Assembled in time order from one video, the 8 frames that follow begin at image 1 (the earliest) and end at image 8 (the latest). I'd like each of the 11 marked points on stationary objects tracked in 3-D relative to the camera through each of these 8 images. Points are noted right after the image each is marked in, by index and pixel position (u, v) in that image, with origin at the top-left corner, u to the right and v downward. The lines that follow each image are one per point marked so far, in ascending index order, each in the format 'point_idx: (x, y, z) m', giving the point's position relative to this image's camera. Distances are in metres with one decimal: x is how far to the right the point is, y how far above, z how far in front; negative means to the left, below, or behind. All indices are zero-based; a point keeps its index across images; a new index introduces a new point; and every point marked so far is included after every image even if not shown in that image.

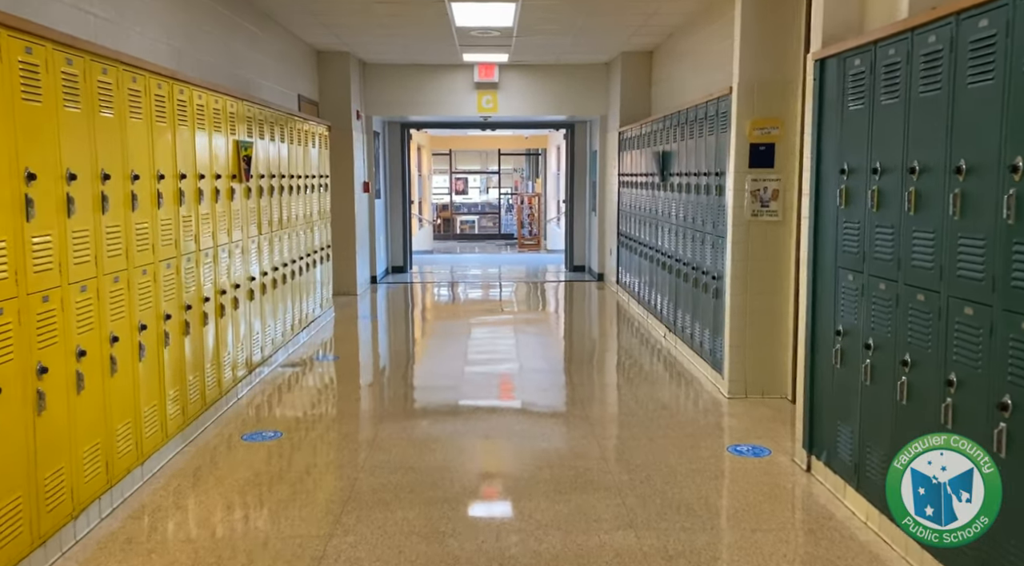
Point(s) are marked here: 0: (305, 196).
0: (-1.8, +0.7, +7.7) m
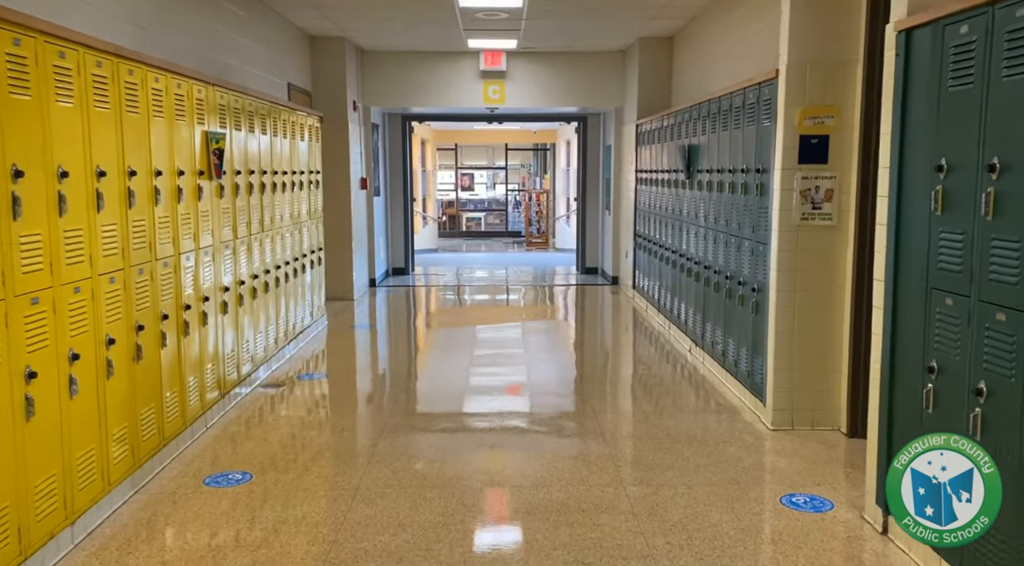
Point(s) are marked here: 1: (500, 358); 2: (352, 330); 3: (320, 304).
0: (-1.8, +0.7, +6.9) m
1: (-0.1, -0.6, +7.5) m
2: (-1.5, -0.4, +8.3) m
3: (-1.8, -0.2, +8.1) m
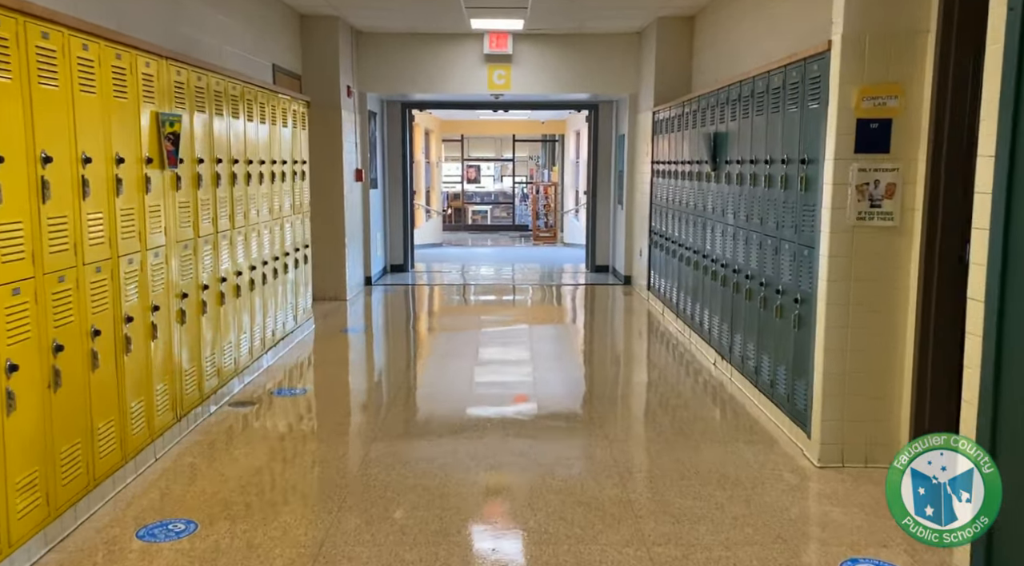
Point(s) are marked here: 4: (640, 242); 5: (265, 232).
0: (-1.7, +0.7, +6.2) m
1: (-0.1, -0.6, +6.8) m
2: (-1.5, -0.4, +7.6) m
3: (-1.8, -0.2, +7.4) m
4: (+1.4, +0.4, +9.6) m
5: (-1.8, +0.4, +6.2) m
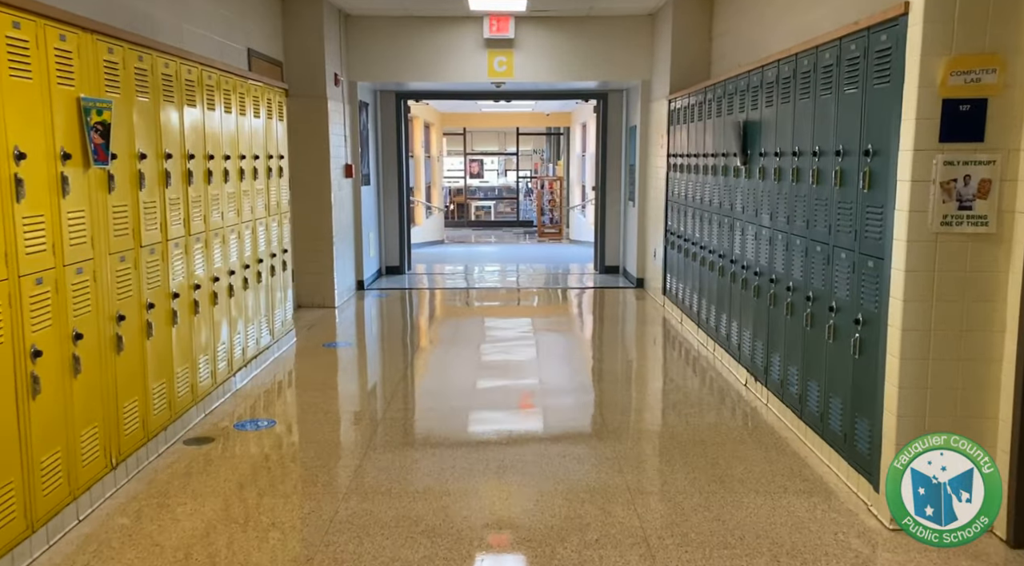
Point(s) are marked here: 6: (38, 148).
0: (-1.7, +0.6, +5.5) m
1: (-0.1, -0.7, +6.0) m
2: (-1.5, -0.5, +6.9) m
3: (-1.7, -0.3, +6.7) m
4: (+1.4, +0.4, +8.8) m
5: (-1.7, +0.3, +5.5) m
6: (-1.8, +0.5, +3.4) m
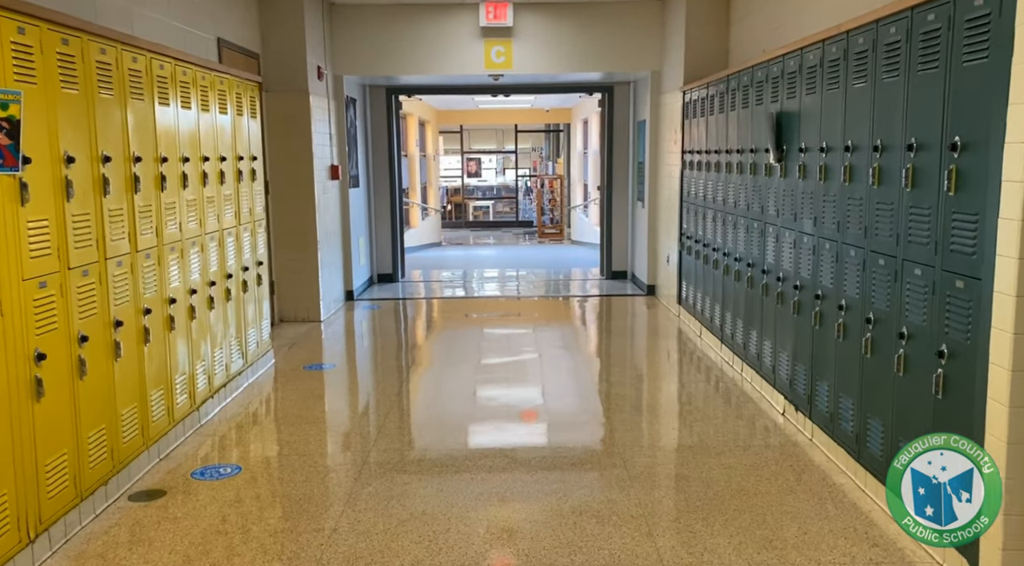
0: (-1.7, +0.5, +4.8) m
1: (0.0, -0.7, +5.3) m
2: (-1.5, -0.6, +6.2) m
3: (-1.7, -0.4, +6.0) m
4: (+1.4, +0.3, +8.1) m
5: (-1.7, +0.2, +4.8) m
6: (-1.8, +0.4, +2.7) m
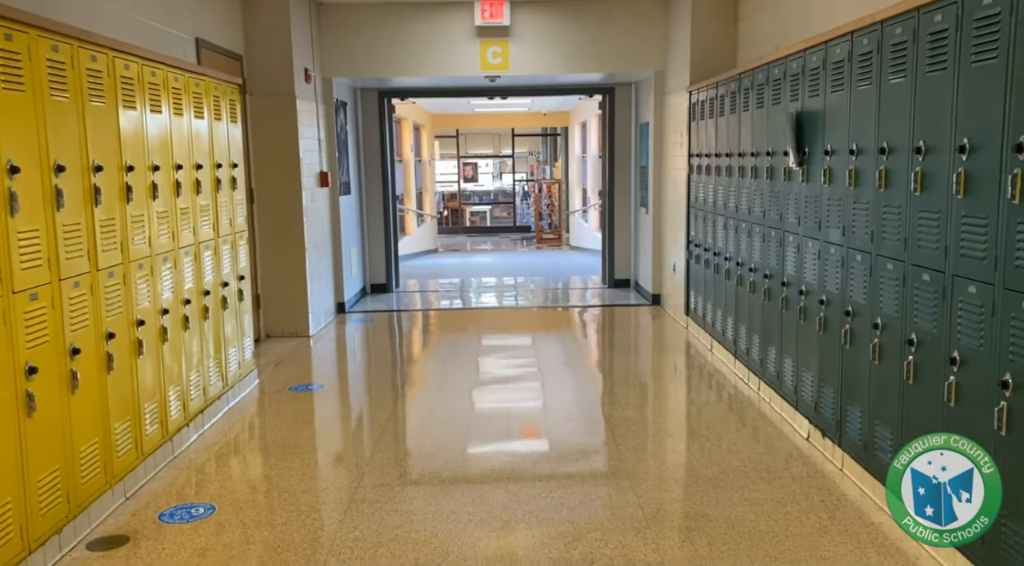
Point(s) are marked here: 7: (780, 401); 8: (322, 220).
0: (-1.7, +0.4, +4.4) m
1: (0.0, -0.8, +4.9) m
2: (-1.5, -0.7, +5.8) m
3: (-1.7, -0.5, +5.6) m
4: (+1.4, +0.3, +7.8) m
5: (-1.7, +0.1, +4.4) m
6: (-1.8, +0.3, +2.3) m
7: (+1.5, -0.7, +5.0) m
8: (-1.7, +0.6, +7.8) m
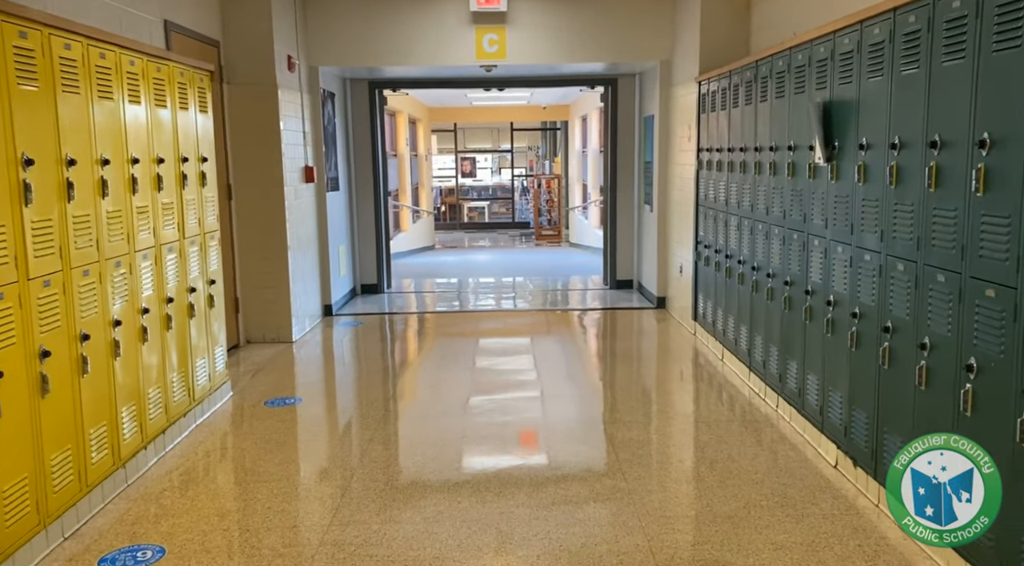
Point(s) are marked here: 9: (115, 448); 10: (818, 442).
0: (-1.8, +0.4, +4.0) m
1: (-0.1, -0.9, +4.5) m
2: (-1.5, -0.7, +5.4) m
3: (-1.7, -0.5, +5.1) m
4: (+1.4, +0.2, +7.3) m
5: (-1.8, +0.1, +3.9) m
6: (-1.8, +0.3, +1.8) m
7: (+1.5, -0.7, +4.5) m
8: (-1.7, +0.5, +7.3) m
9: (-1.7, -0.7, +3.9) m
10: (+1.5, -0.8, +4.2) m
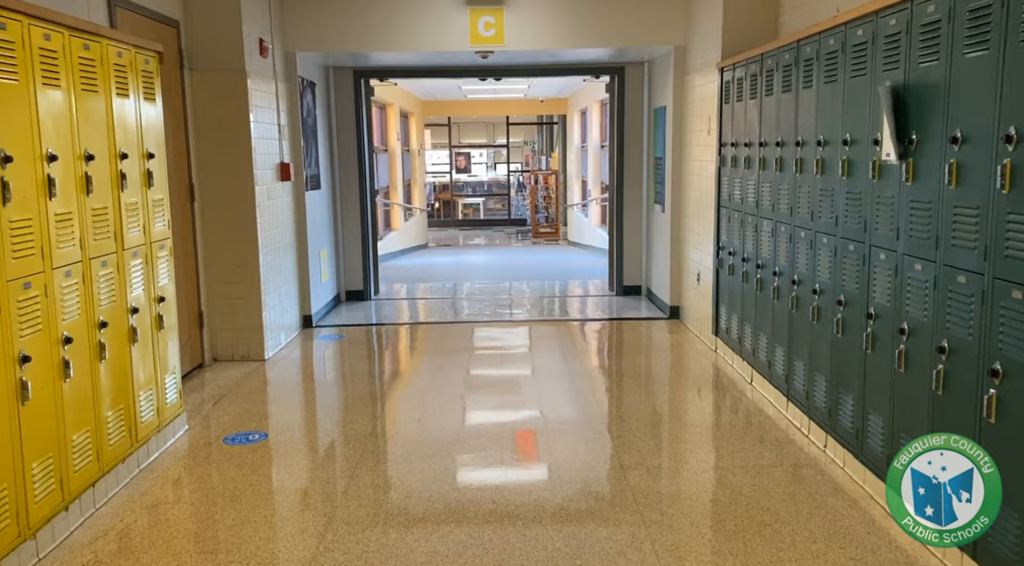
0: (-1.8, +0.4, +3.8) m
1: (-0.1, -0.9, +4.4) m
2: (-1.5, -0.7, +5.2) m
3: (-1.7, -0.5, +5.0) m
4: (+1.4, +0.3, +7.2) m
5: (-1.8, 0.0, +3.8) m
6: (-1.8, +0.3, +1.7) m
7: (+1.5, -0.7, +4.4) m
8: (-1.7, +0.6, +7.2) m
9: (-1.7, -0.7, +3.7) m
10: (+1.5, -0.8, +4.1) m
